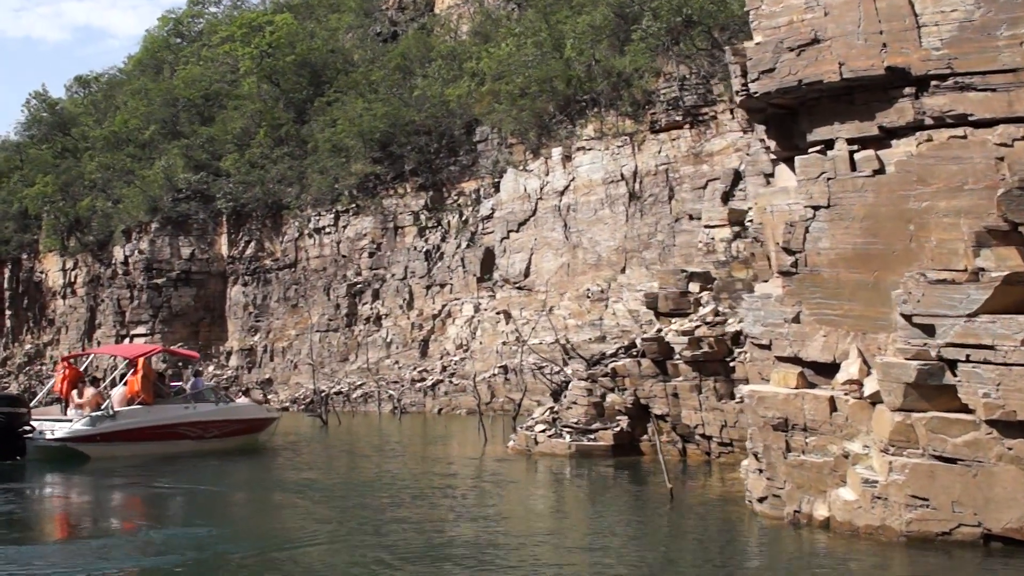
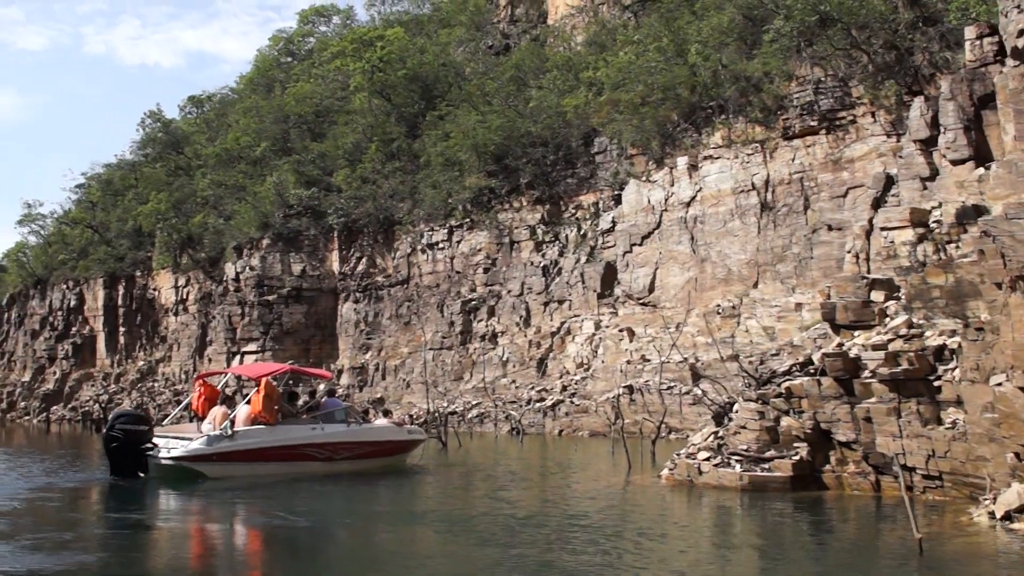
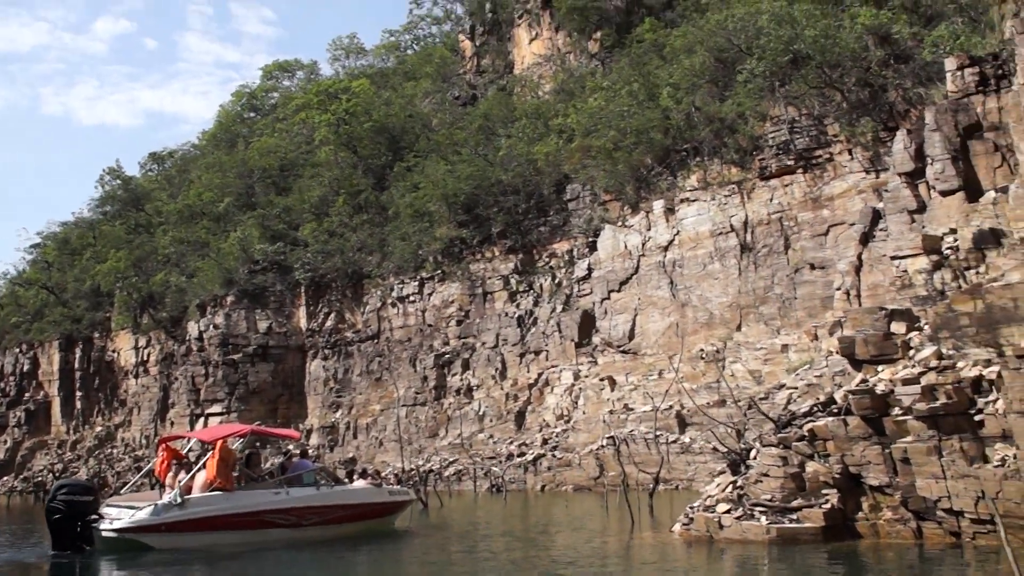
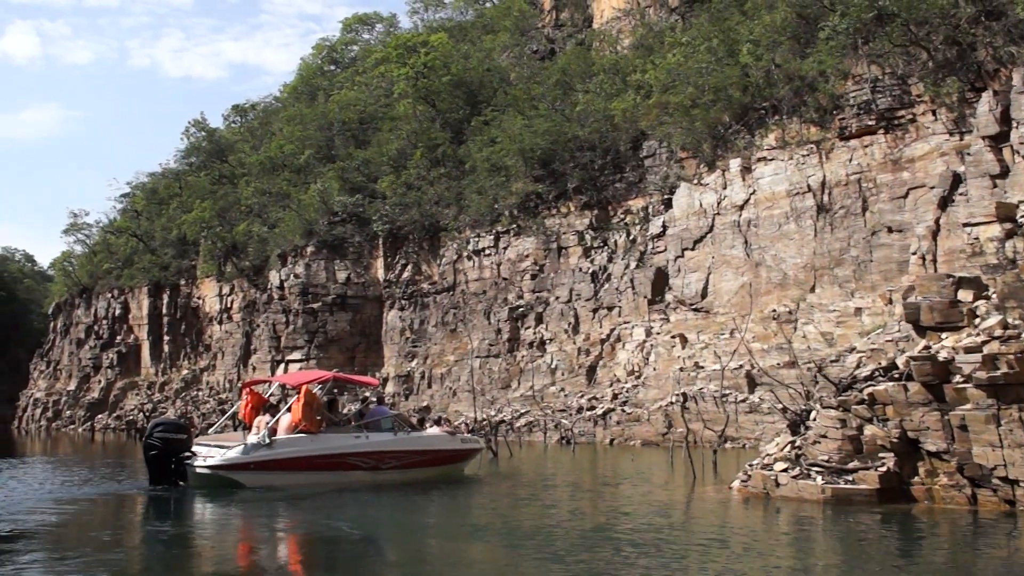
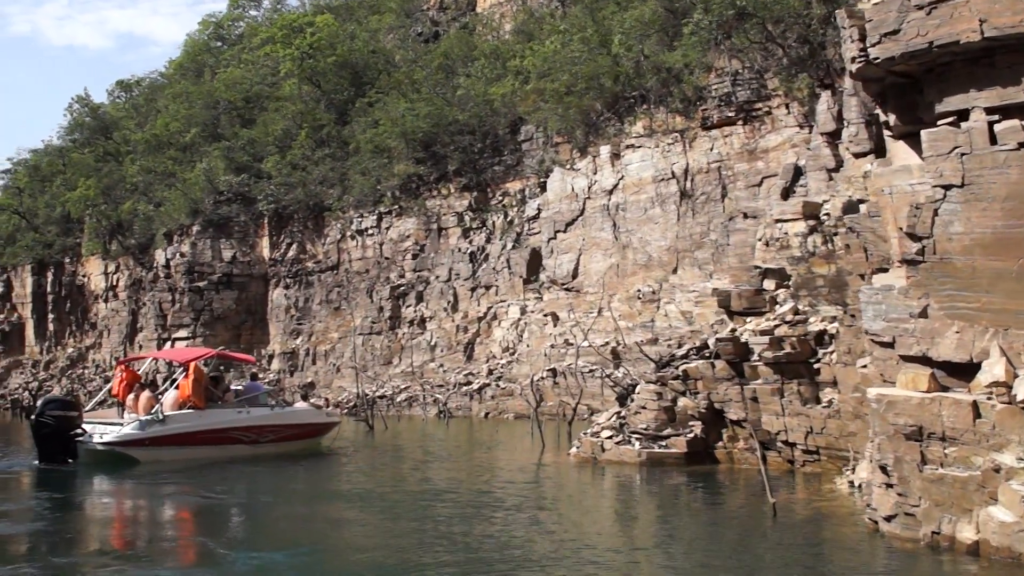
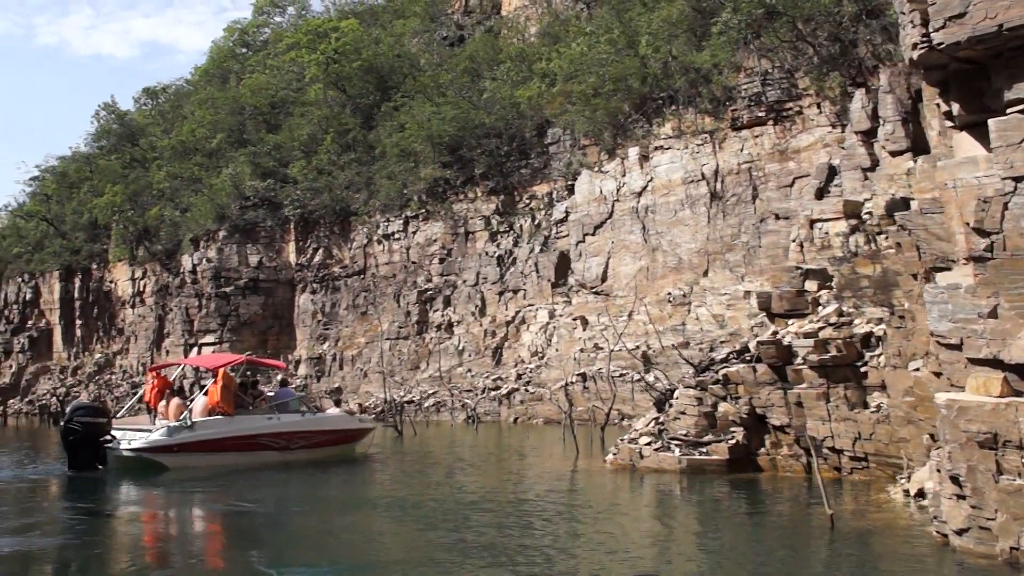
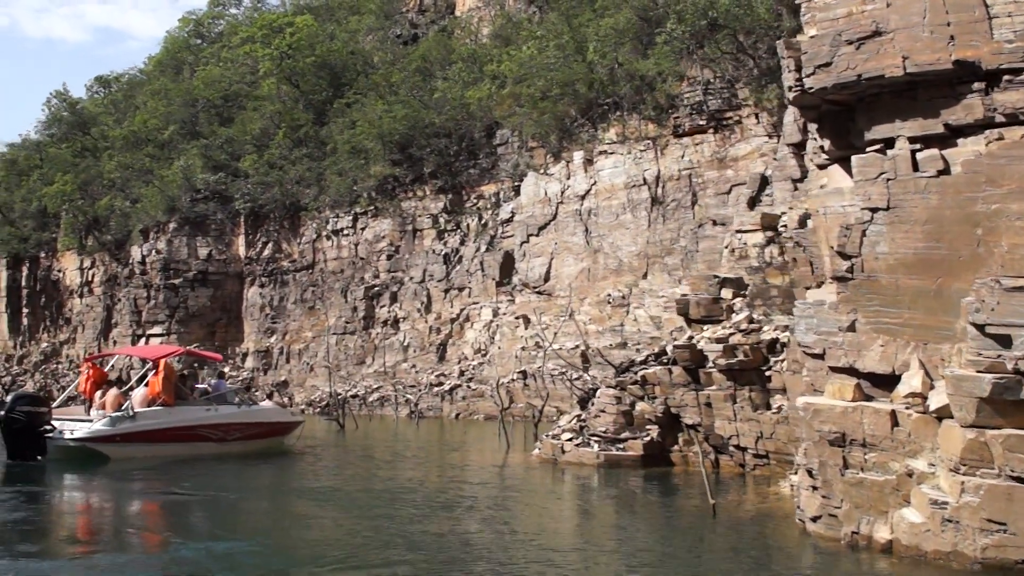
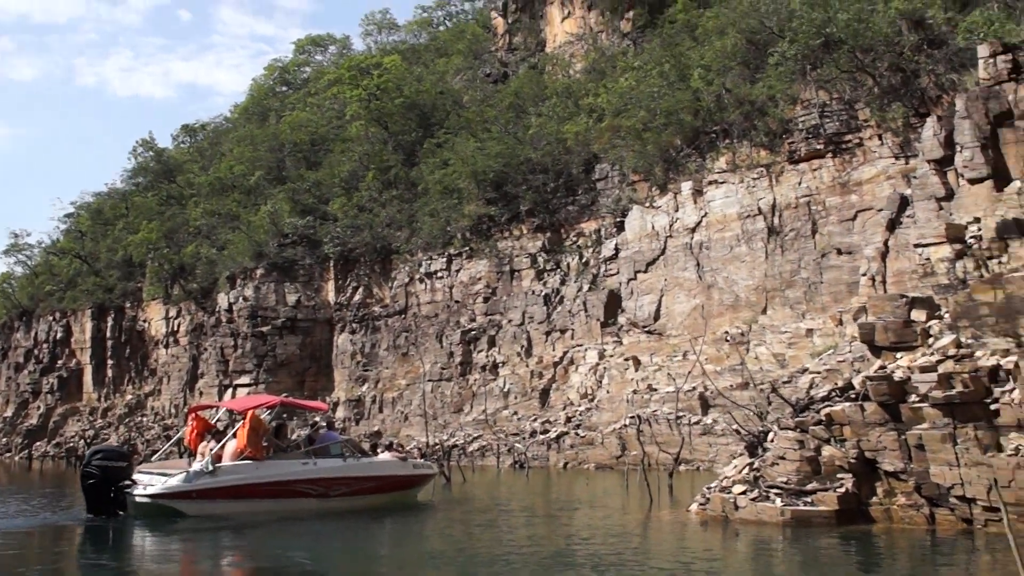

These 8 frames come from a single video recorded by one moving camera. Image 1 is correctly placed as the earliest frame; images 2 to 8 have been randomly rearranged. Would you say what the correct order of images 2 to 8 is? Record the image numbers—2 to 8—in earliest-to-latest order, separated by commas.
7, 5, 6, 2, 4, 8, 3
